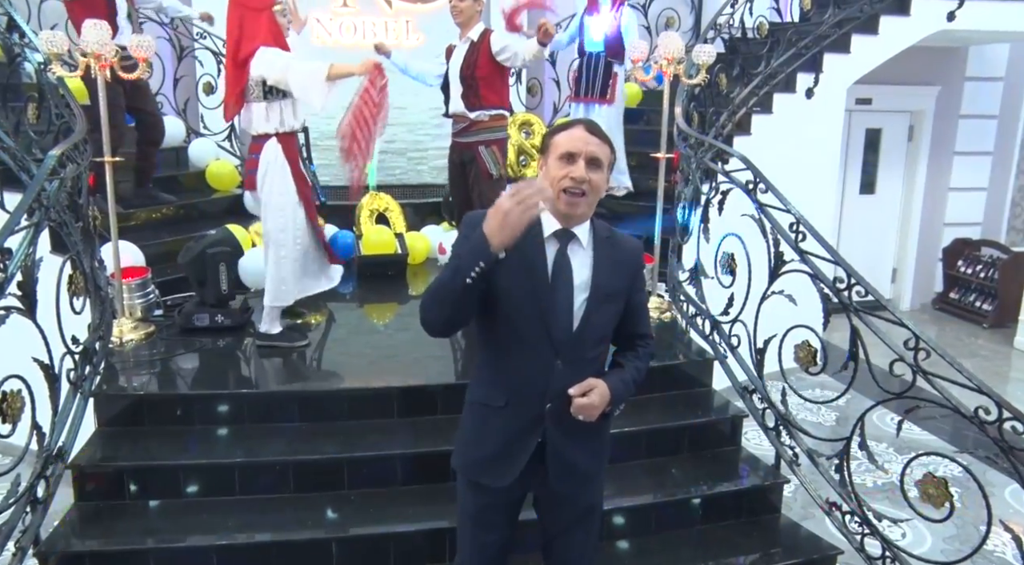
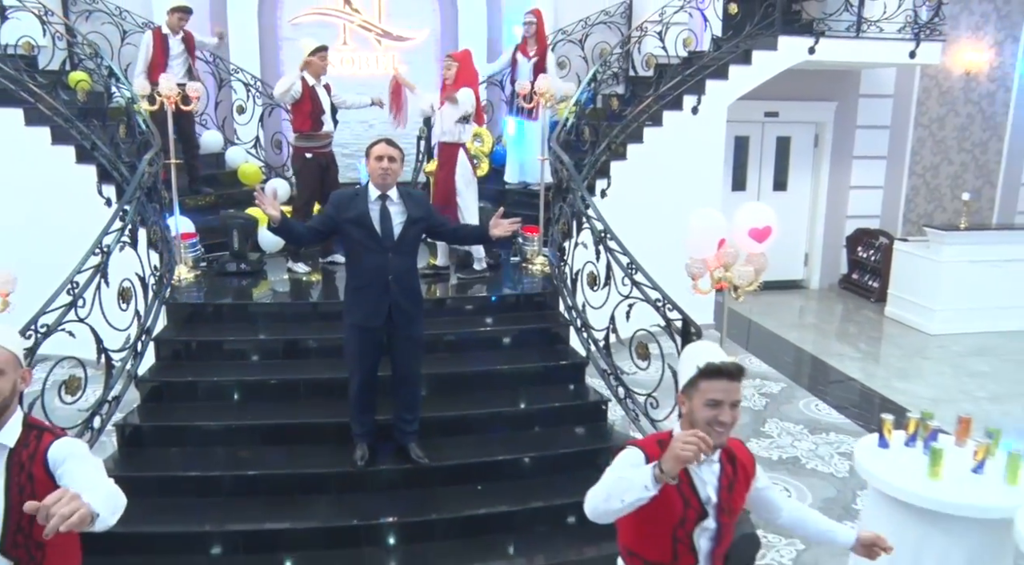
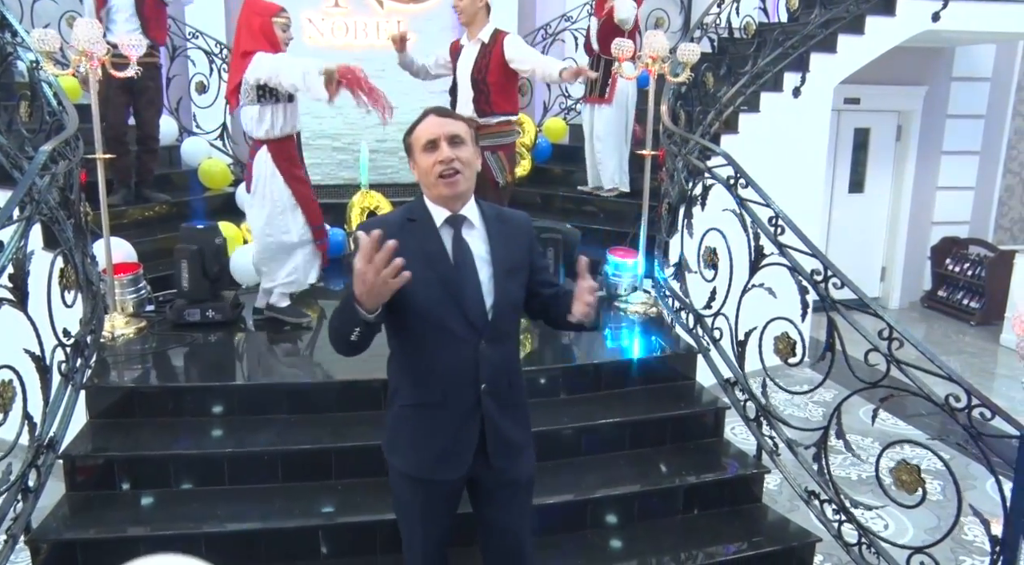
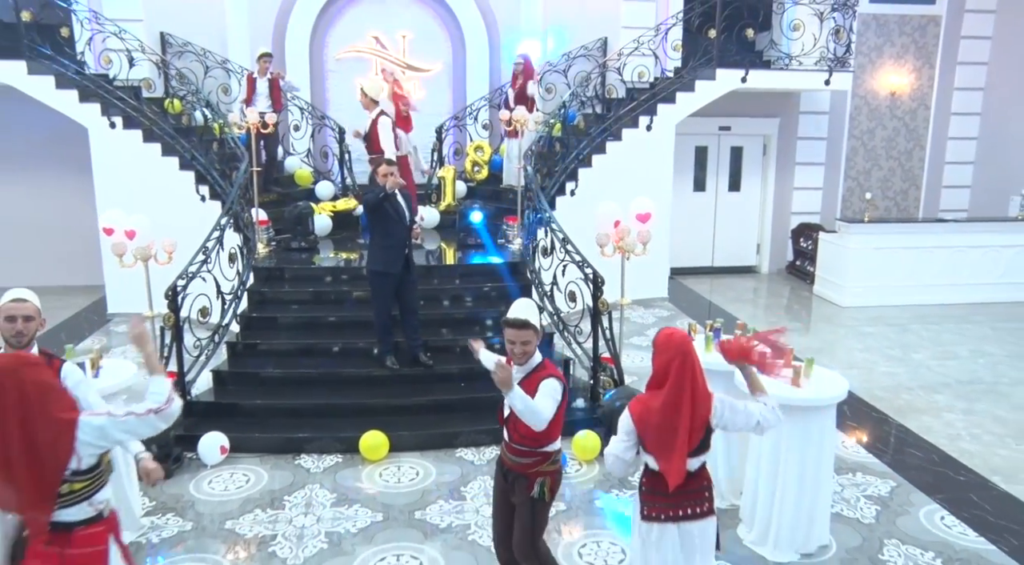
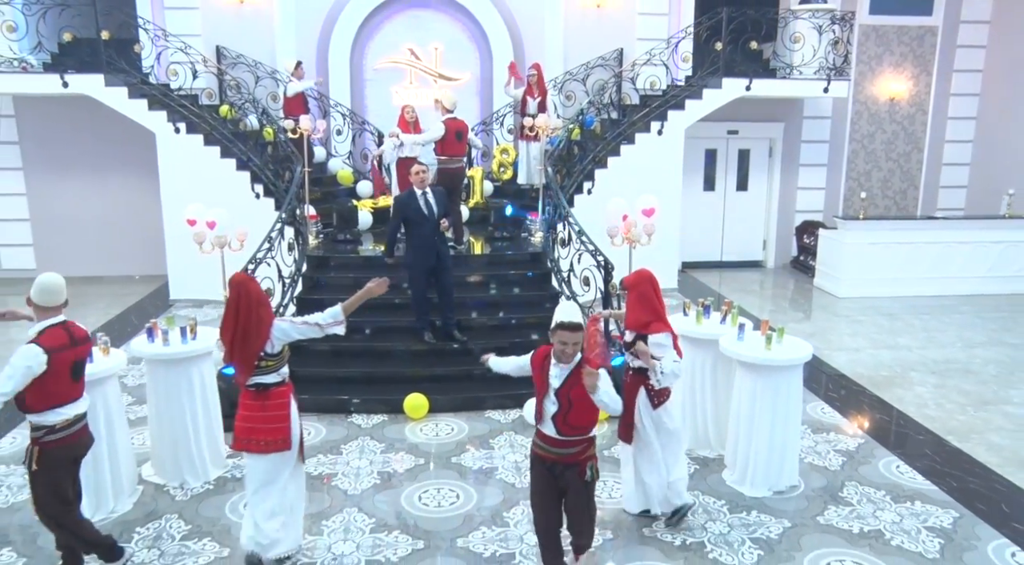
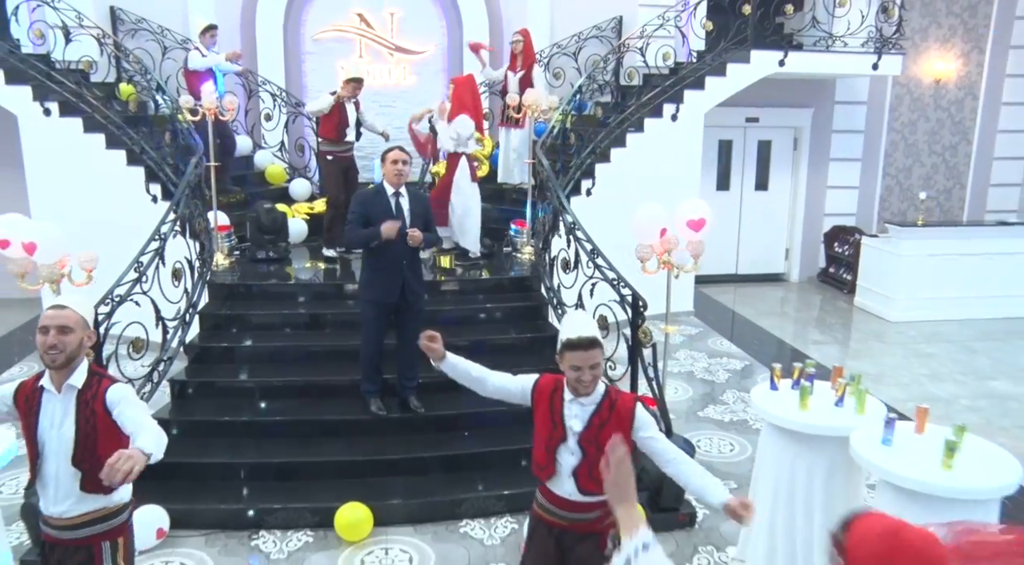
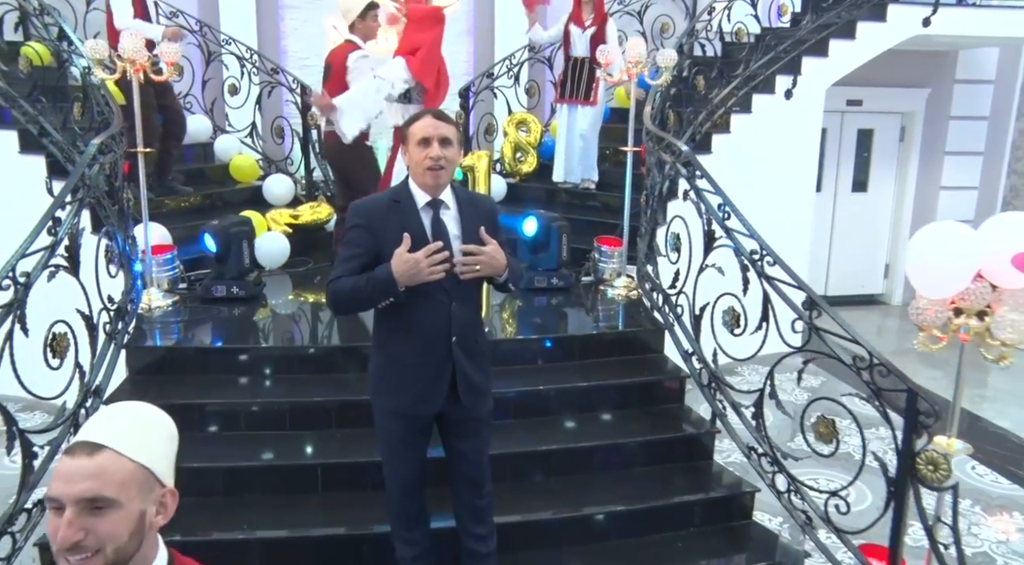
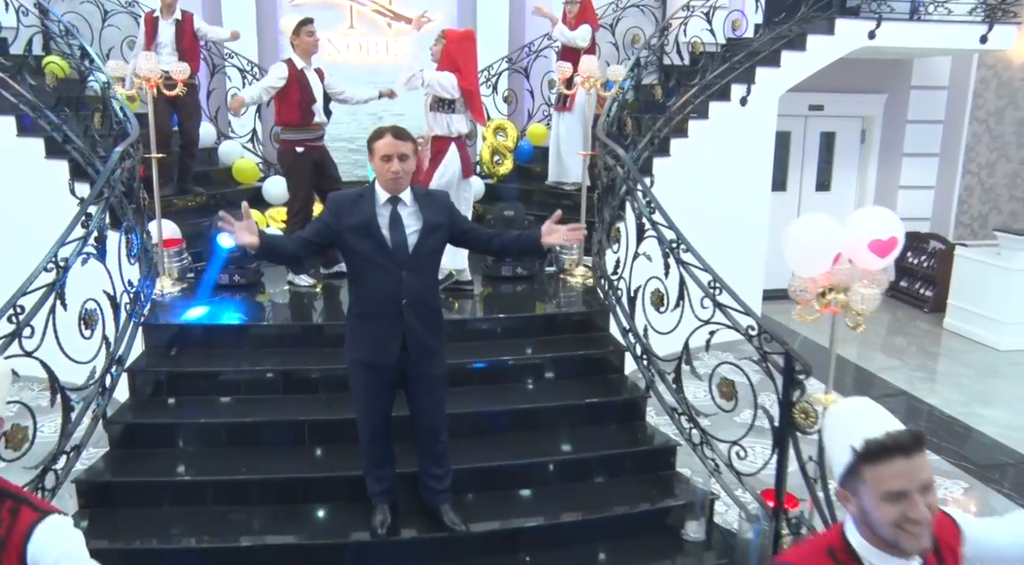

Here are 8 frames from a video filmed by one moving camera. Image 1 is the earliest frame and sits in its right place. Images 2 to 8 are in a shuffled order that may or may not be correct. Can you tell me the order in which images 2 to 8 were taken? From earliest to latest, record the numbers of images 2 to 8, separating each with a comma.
3, 7, 8, 2, 6, 4, 5
